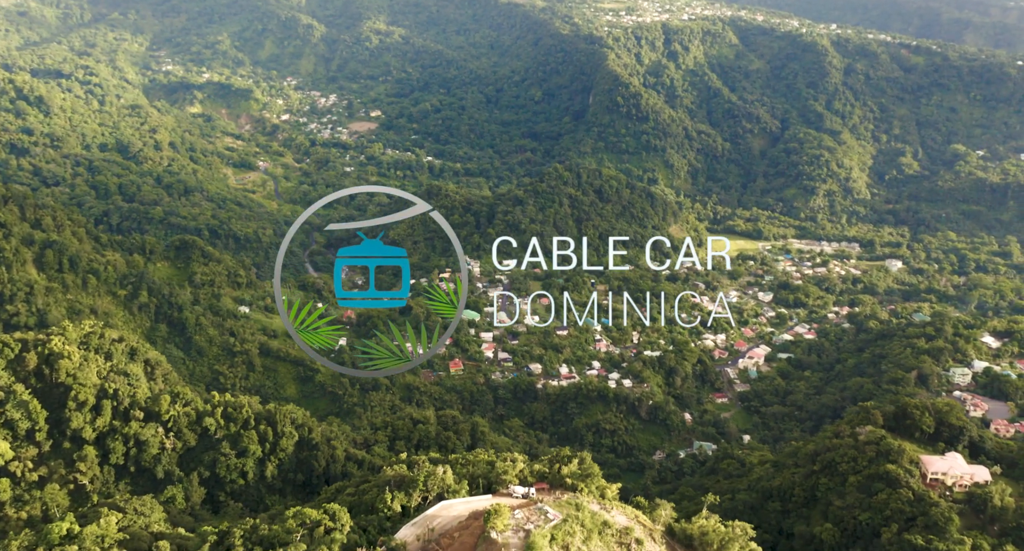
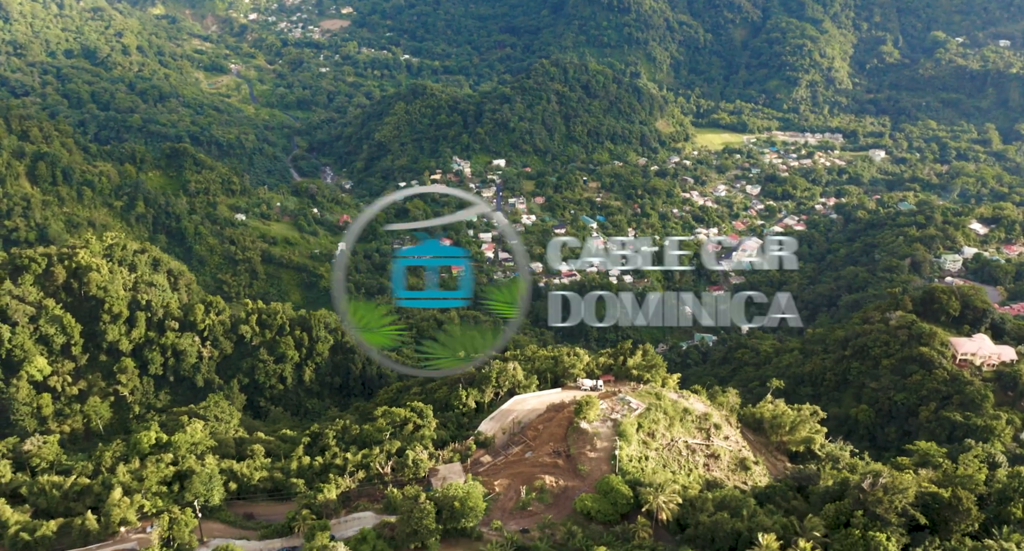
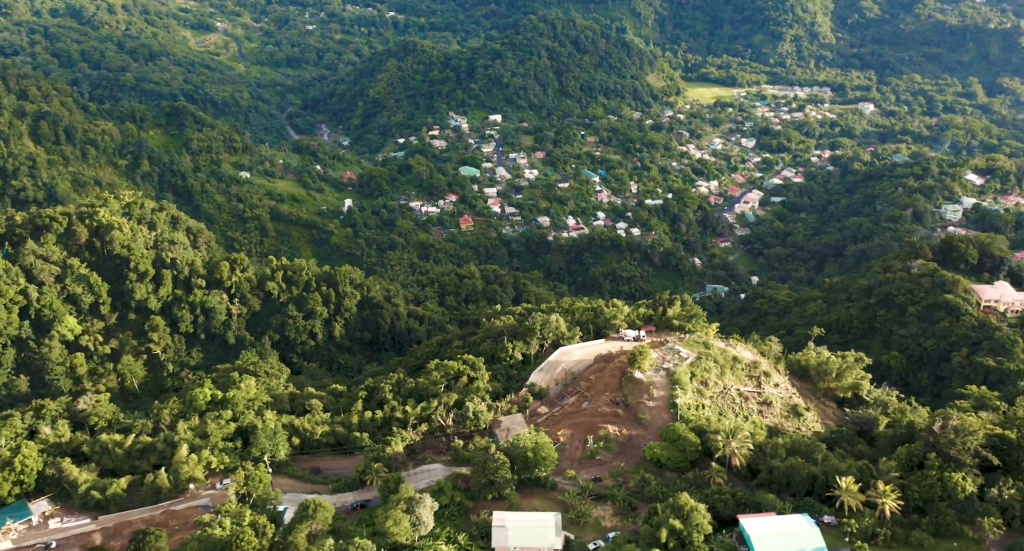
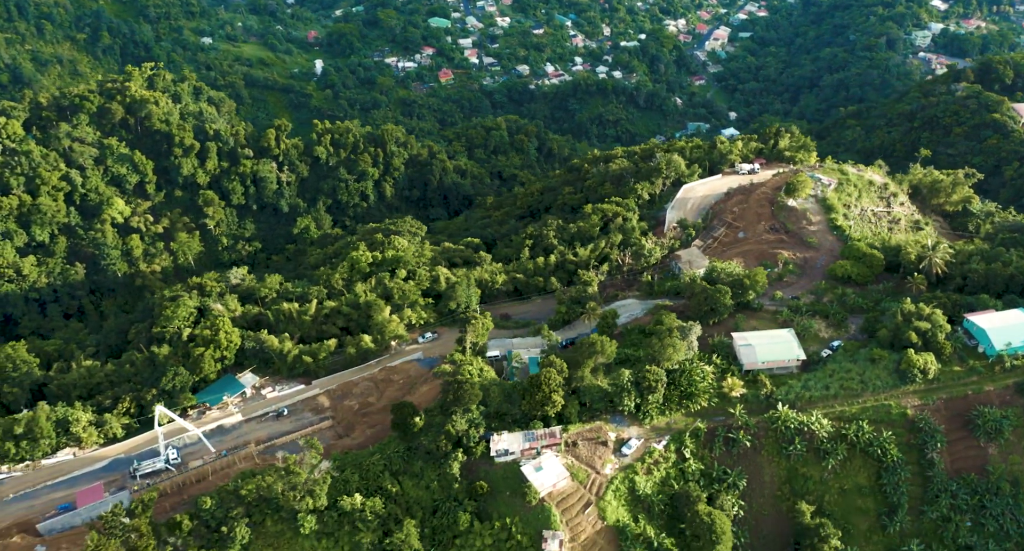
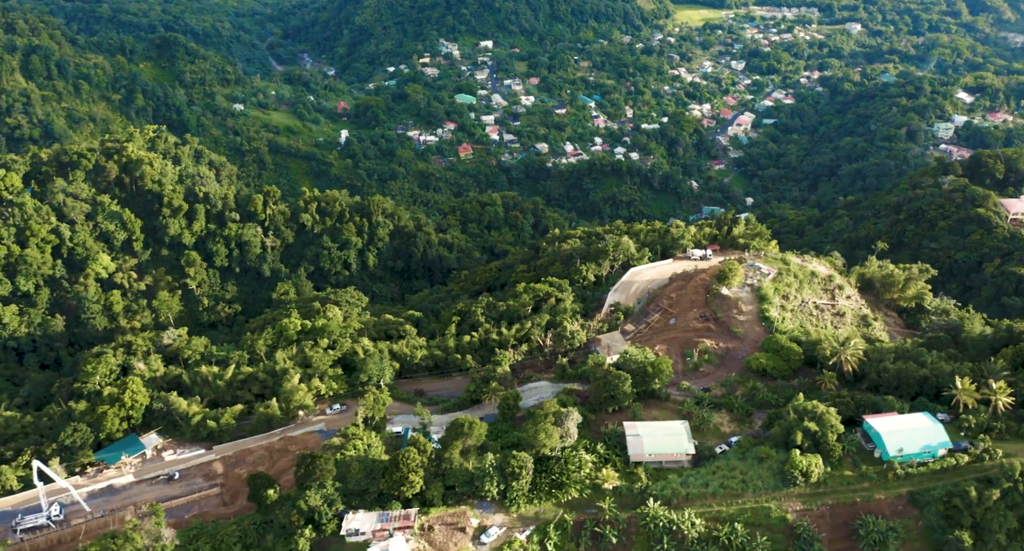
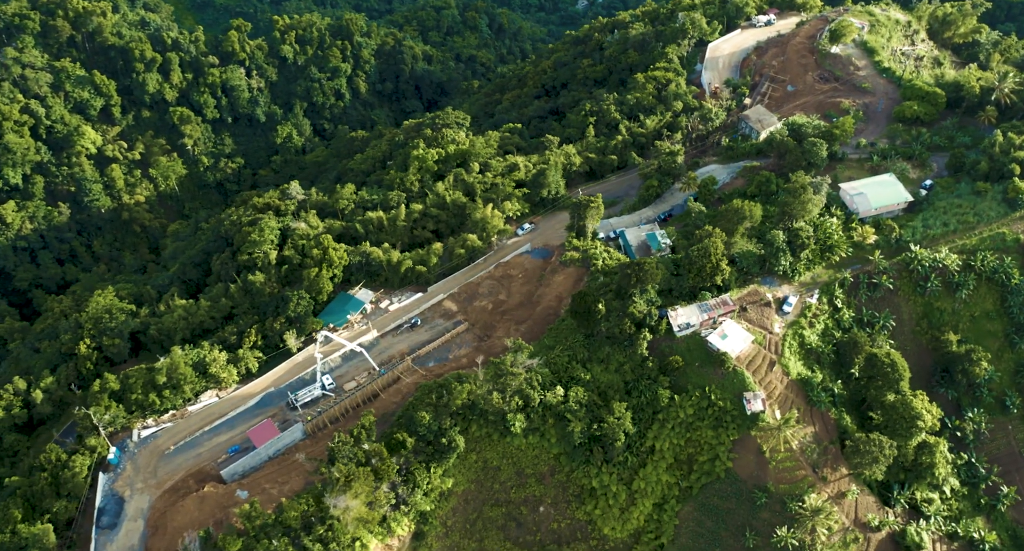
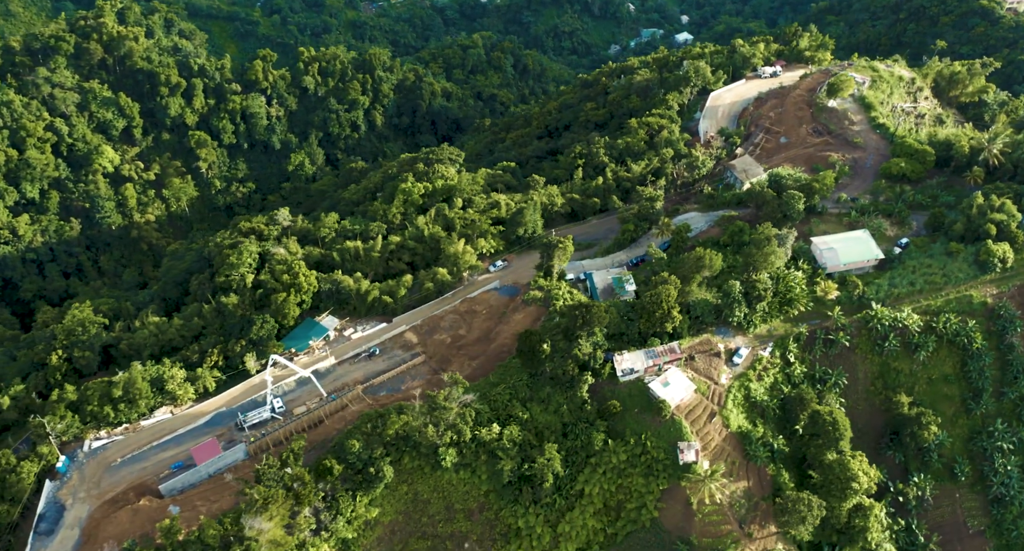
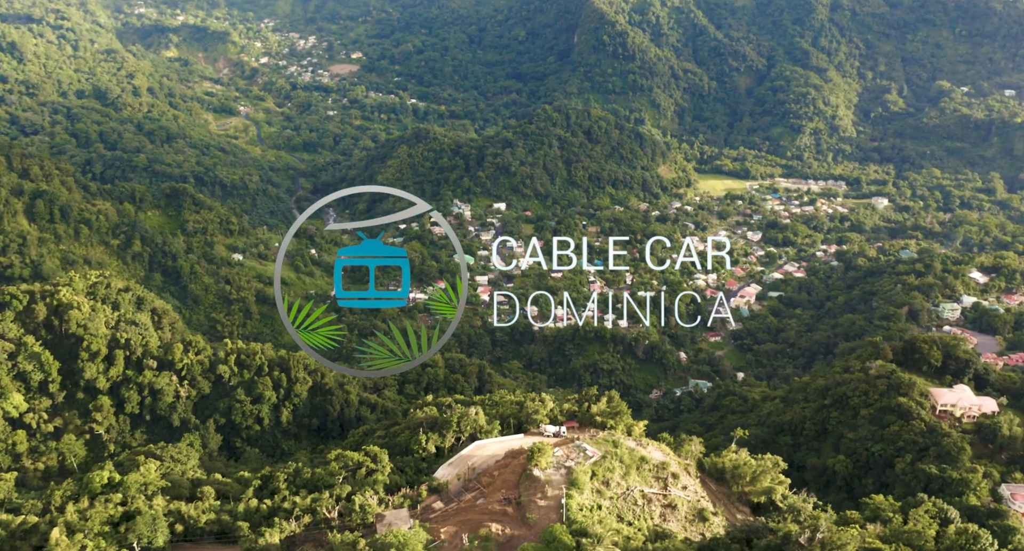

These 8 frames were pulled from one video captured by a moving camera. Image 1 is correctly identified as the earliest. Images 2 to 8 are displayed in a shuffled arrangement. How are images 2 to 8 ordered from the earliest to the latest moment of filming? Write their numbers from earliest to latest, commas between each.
8, 2, 3, 5, 4, 7, 6
